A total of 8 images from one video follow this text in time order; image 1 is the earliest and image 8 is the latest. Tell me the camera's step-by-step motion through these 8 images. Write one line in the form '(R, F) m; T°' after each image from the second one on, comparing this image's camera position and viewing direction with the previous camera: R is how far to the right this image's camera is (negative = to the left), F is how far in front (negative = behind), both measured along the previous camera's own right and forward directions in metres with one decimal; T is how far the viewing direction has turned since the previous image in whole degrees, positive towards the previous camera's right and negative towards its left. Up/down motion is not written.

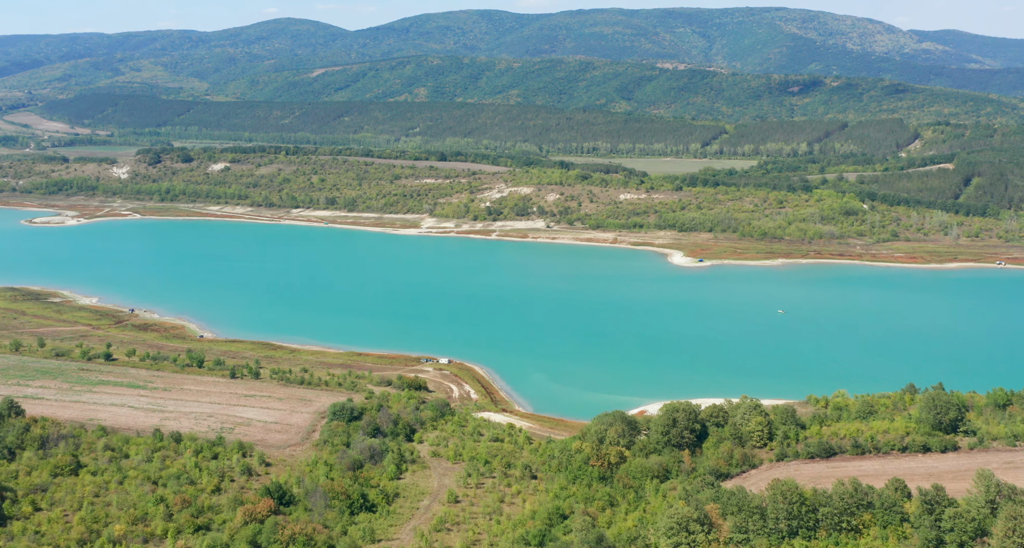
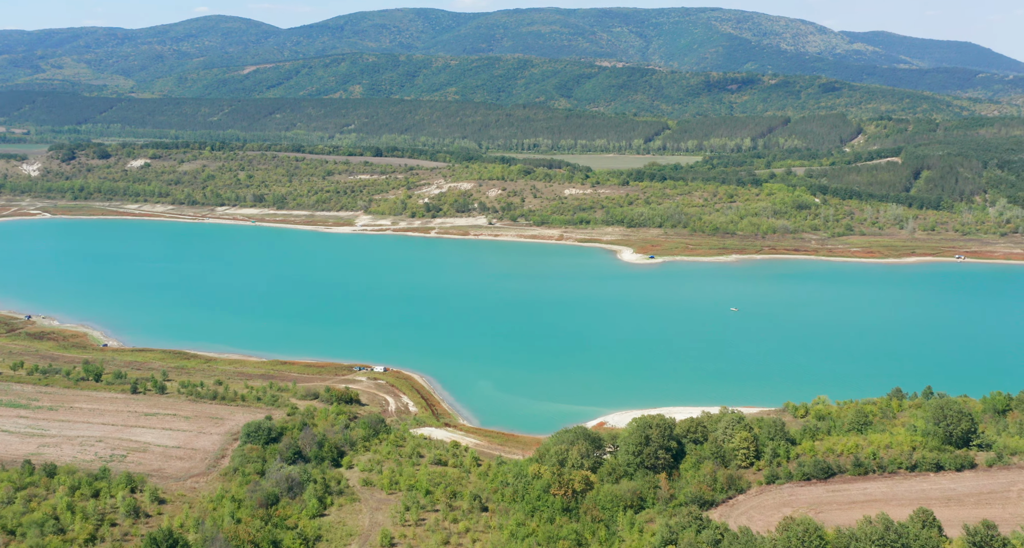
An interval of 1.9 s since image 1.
(-0.2, +4.6) m; +4°
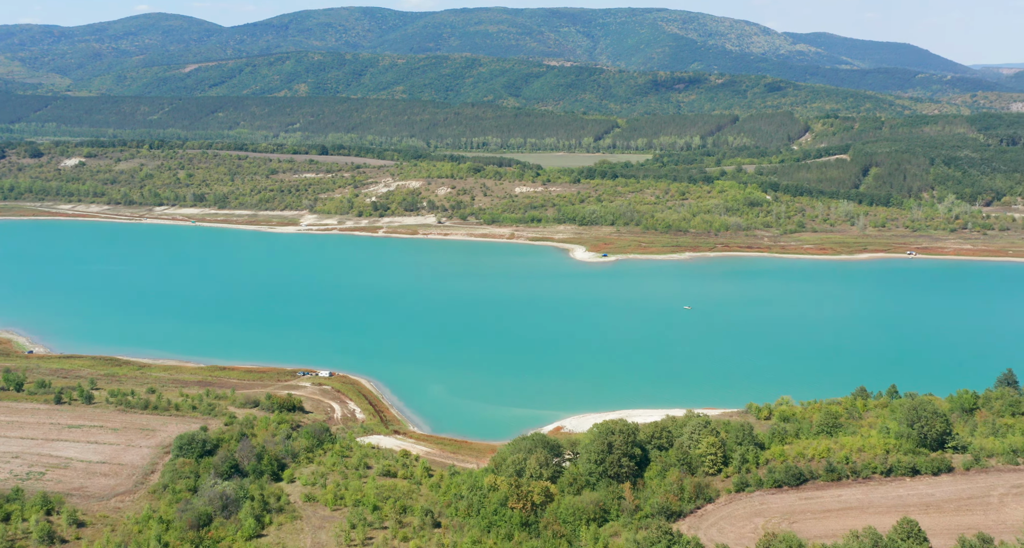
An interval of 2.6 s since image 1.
(-0.1, +1.7) m; +3°
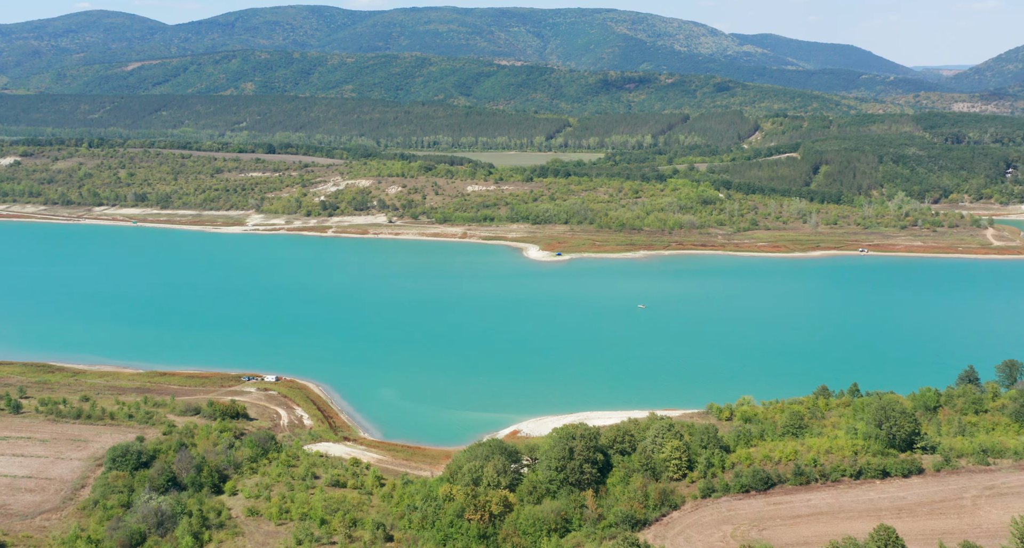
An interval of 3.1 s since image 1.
(-0.1, +1.2) m; +3°
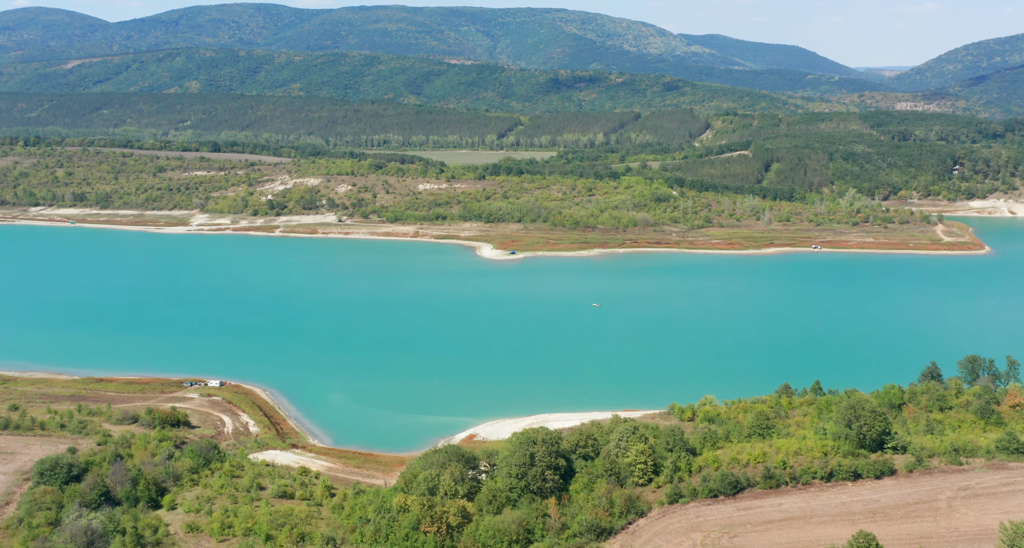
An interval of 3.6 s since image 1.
(-0.1, +1.2) m; +3°
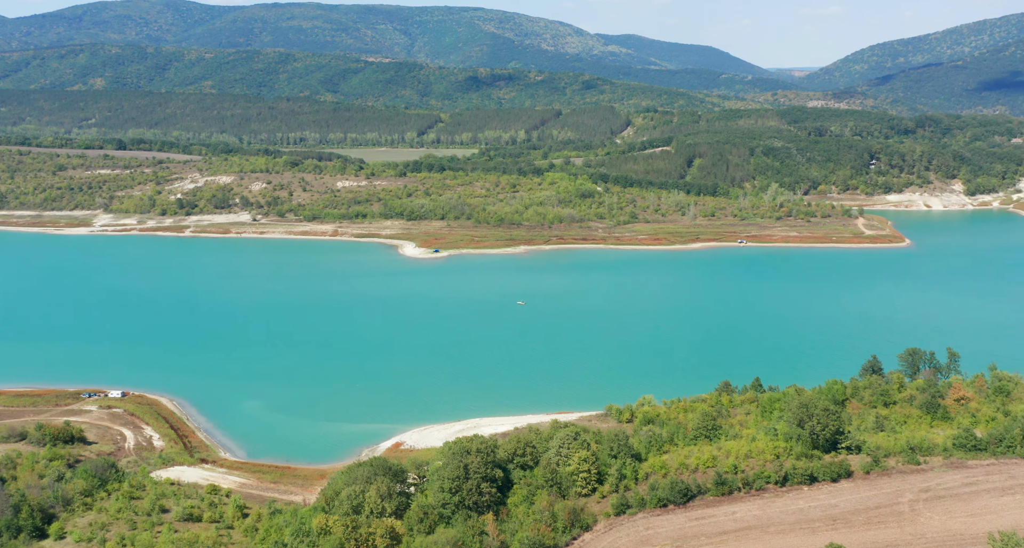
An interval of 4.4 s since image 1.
(-0.2, +1.9) m; +5°
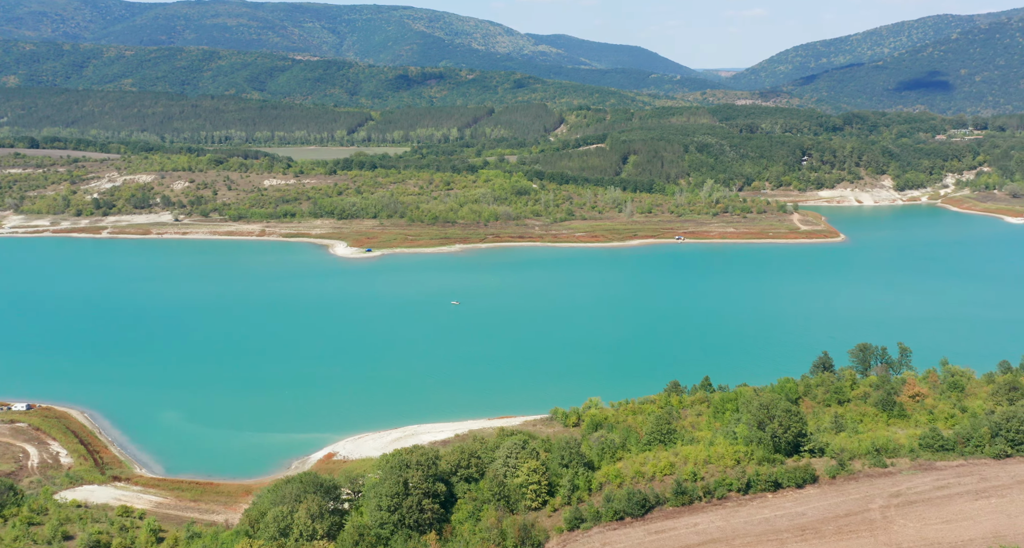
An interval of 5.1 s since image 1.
(-0.2, +1.6) m; +4°
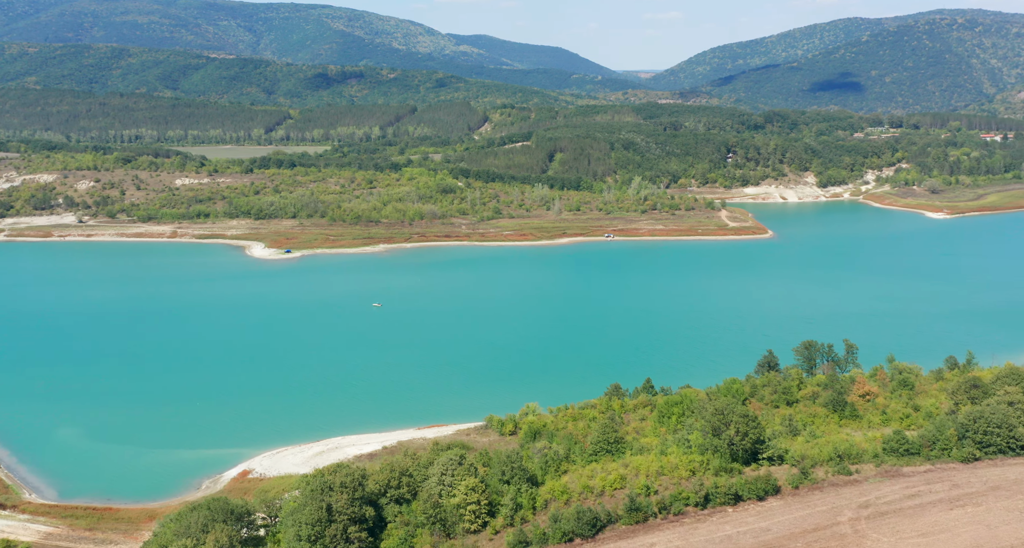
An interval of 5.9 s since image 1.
(-0.2, +1.8) m; +5°
